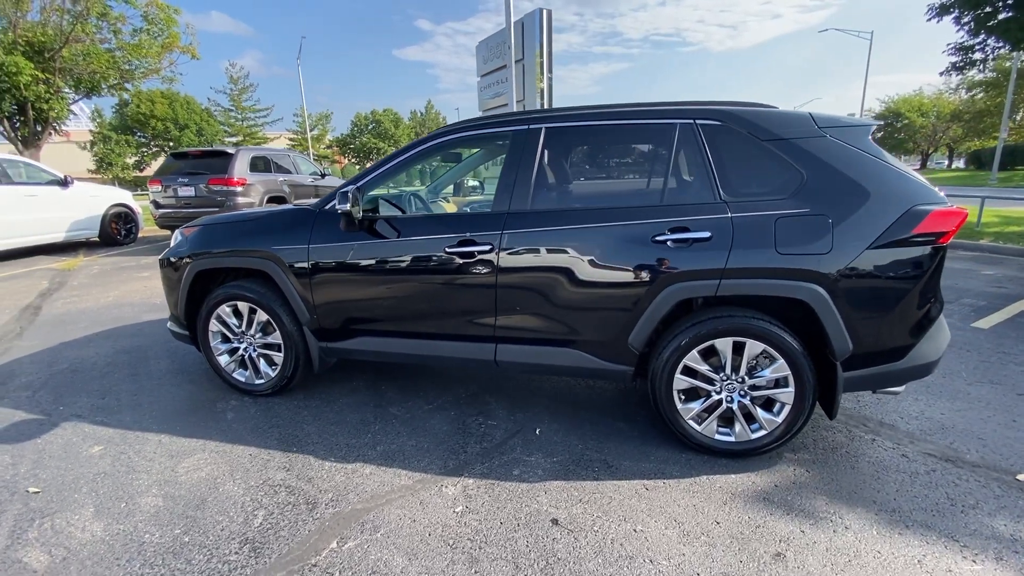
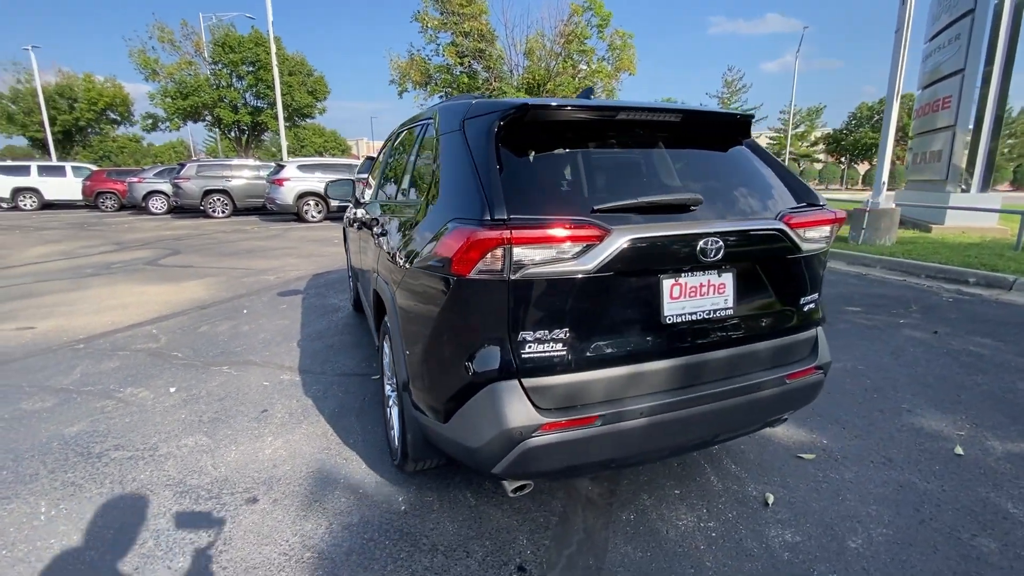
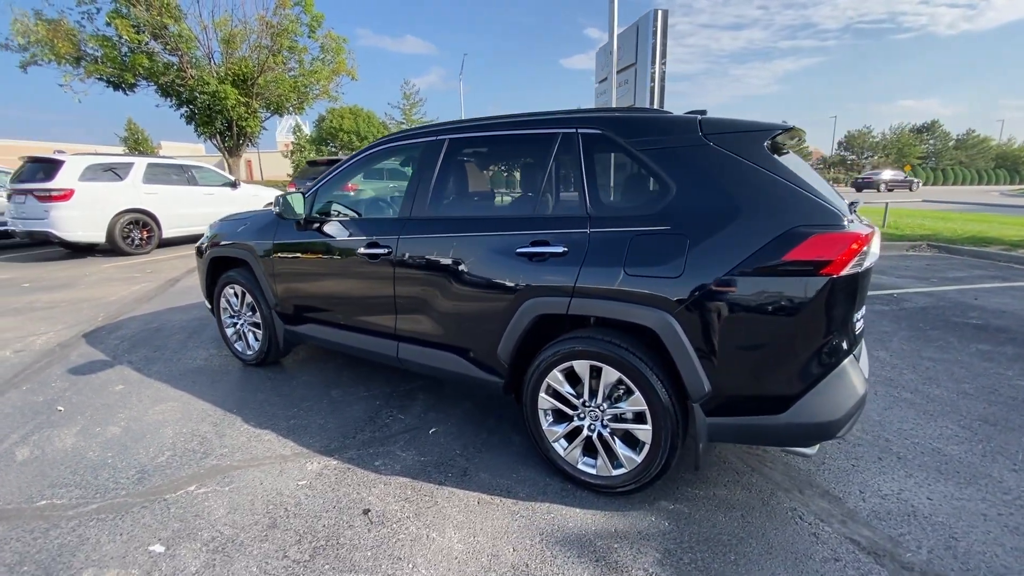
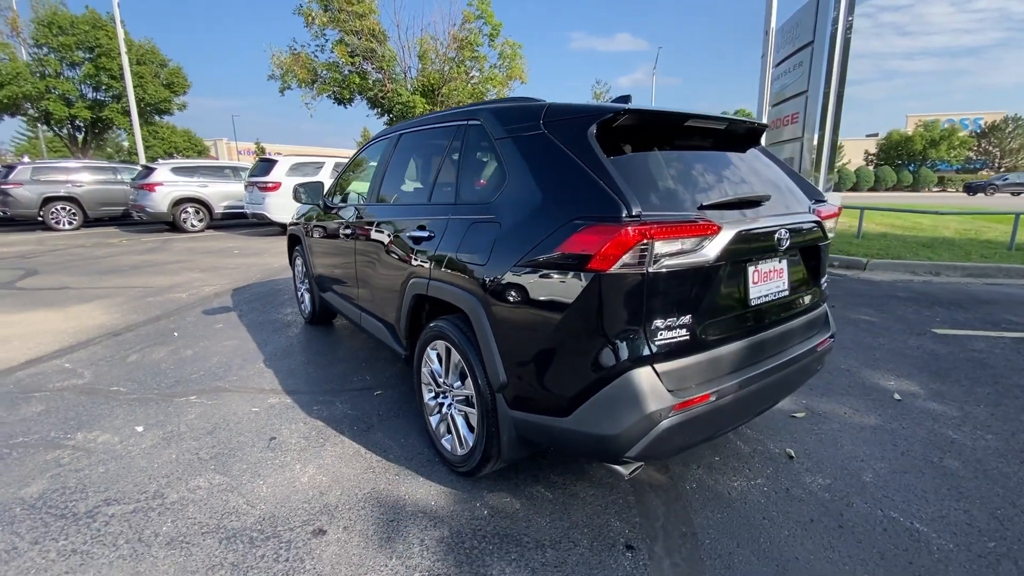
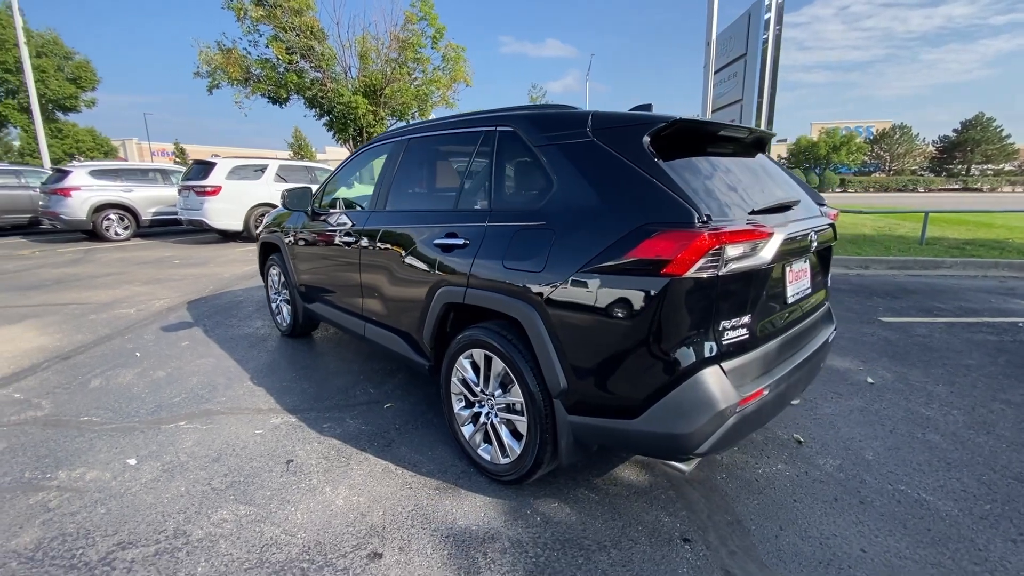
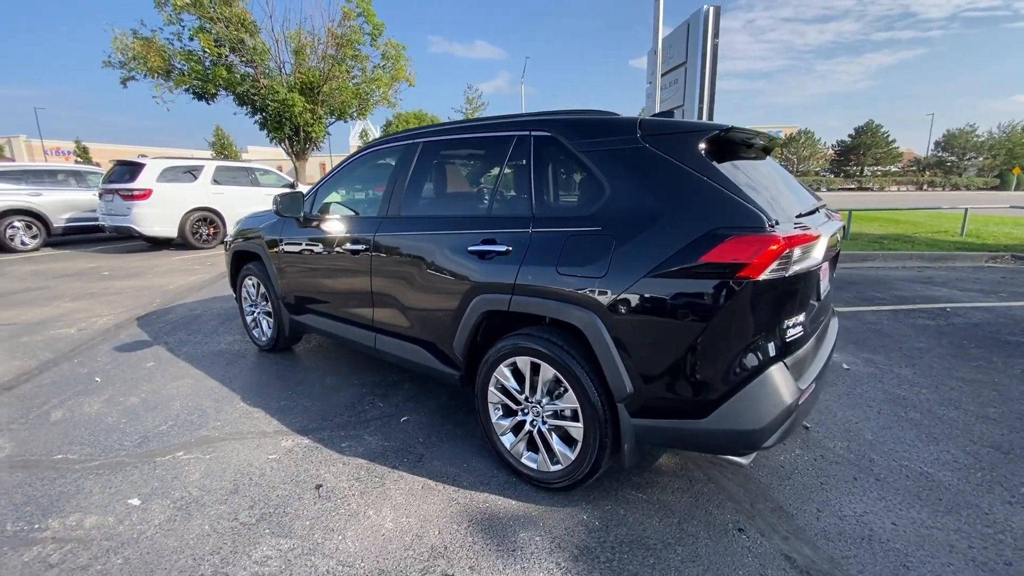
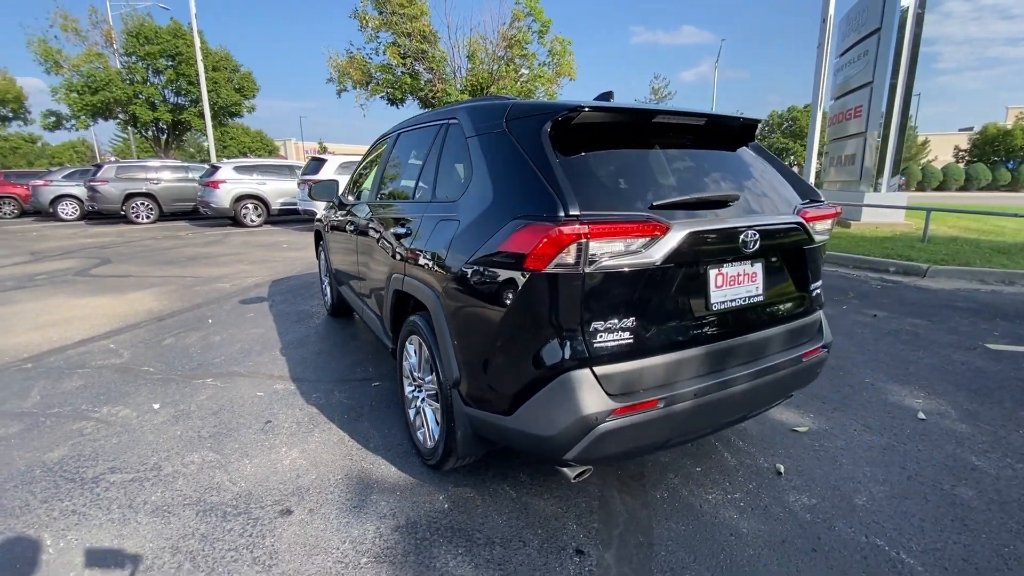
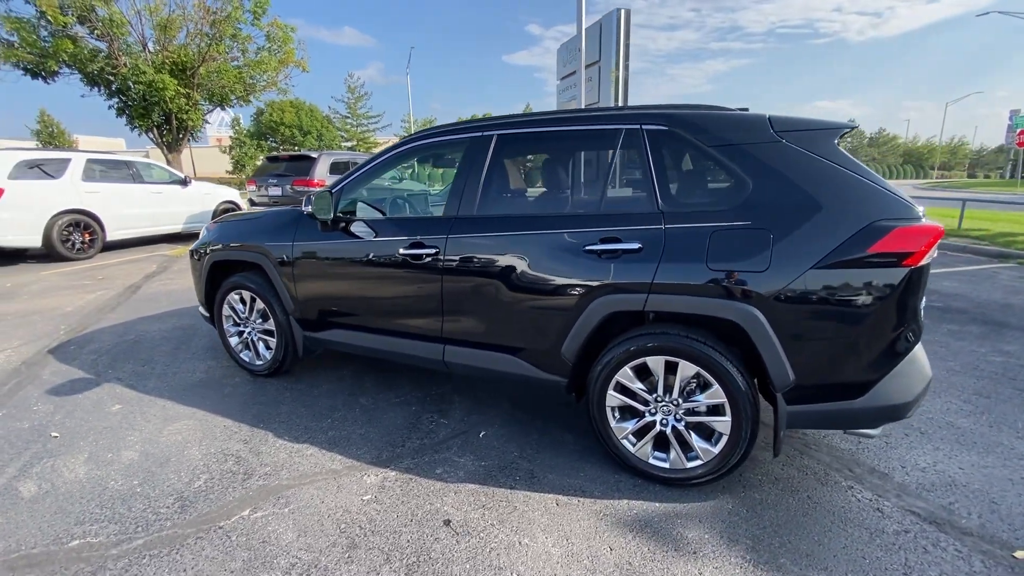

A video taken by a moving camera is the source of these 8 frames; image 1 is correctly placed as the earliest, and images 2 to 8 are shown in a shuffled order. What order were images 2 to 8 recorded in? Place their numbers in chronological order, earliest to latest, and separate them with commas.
8, 3, 6, 5, 4, 7, 2
